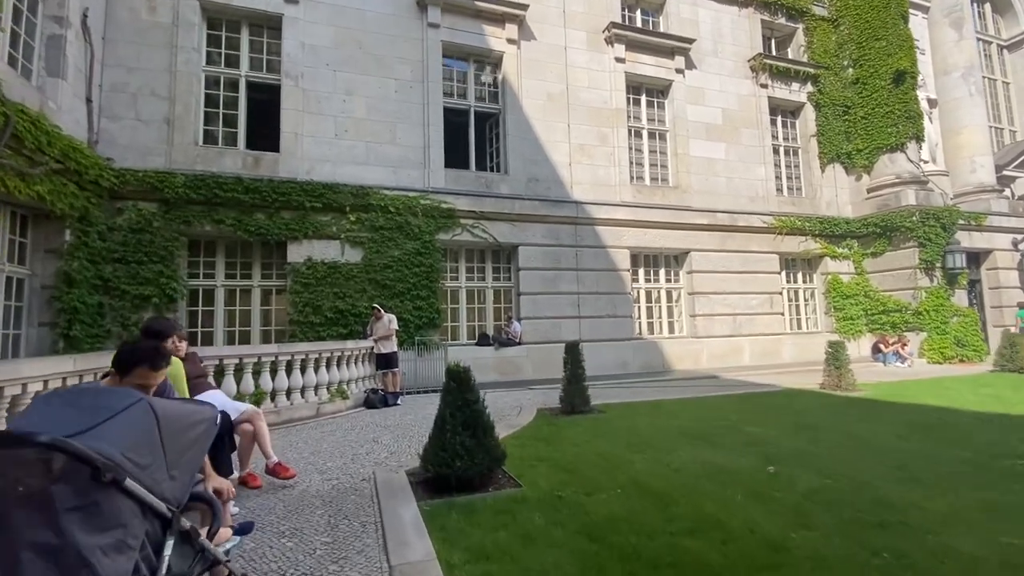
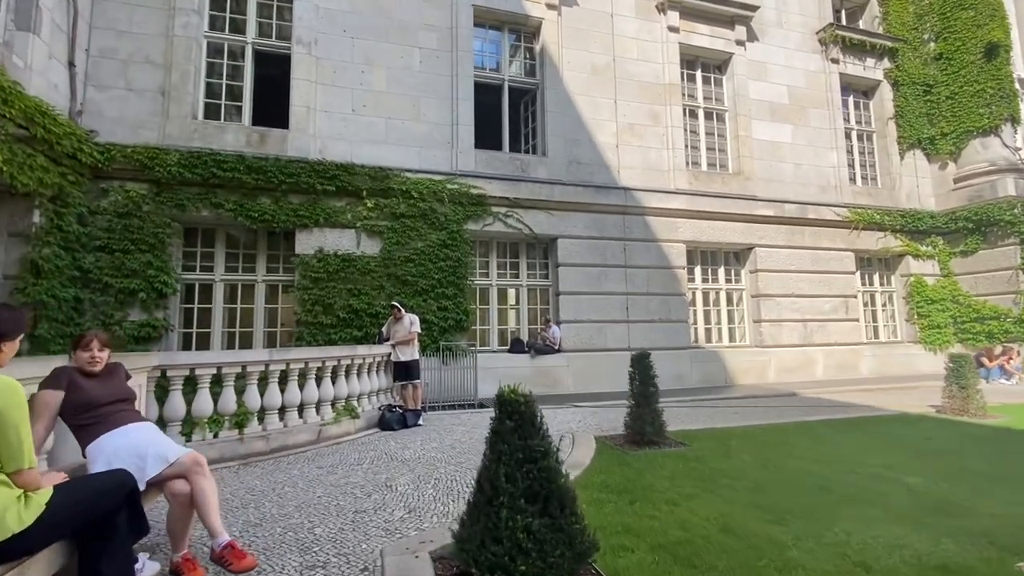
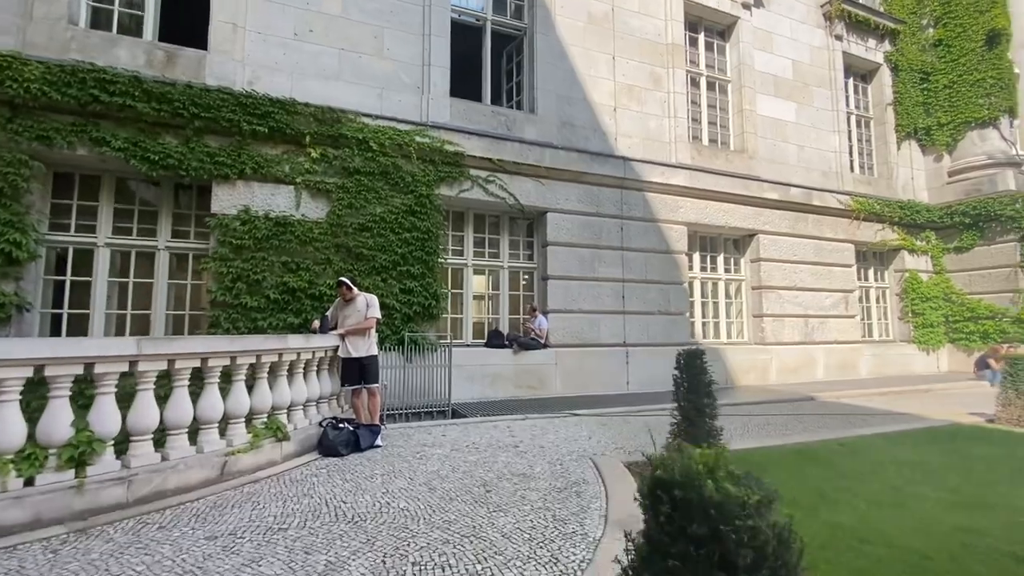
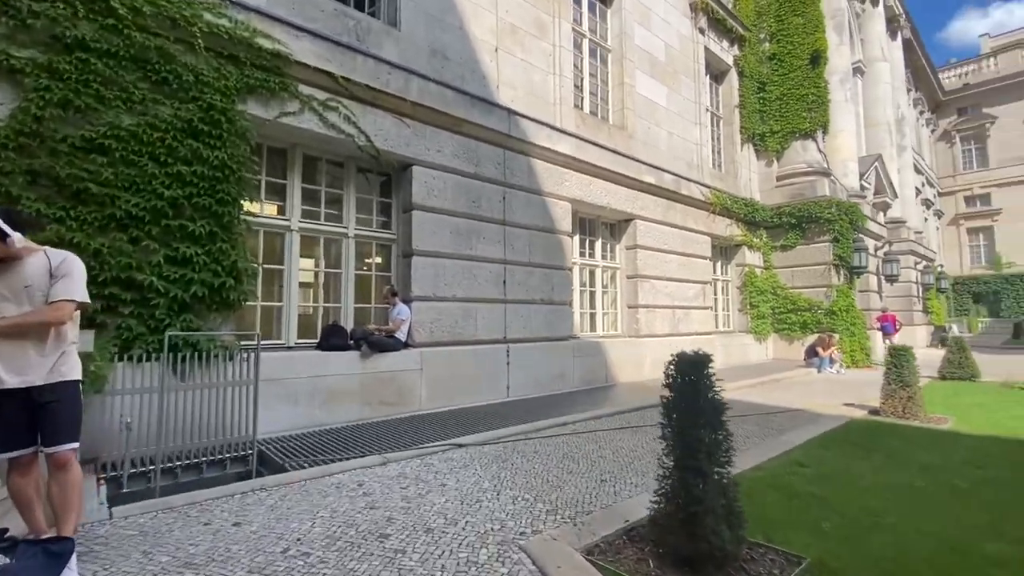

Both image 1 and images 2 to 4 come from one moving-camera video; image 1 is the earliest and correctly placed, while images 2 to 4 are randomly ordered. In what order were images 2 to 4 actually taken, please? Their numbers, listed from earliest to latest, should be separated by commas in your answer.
2, 3, 4
